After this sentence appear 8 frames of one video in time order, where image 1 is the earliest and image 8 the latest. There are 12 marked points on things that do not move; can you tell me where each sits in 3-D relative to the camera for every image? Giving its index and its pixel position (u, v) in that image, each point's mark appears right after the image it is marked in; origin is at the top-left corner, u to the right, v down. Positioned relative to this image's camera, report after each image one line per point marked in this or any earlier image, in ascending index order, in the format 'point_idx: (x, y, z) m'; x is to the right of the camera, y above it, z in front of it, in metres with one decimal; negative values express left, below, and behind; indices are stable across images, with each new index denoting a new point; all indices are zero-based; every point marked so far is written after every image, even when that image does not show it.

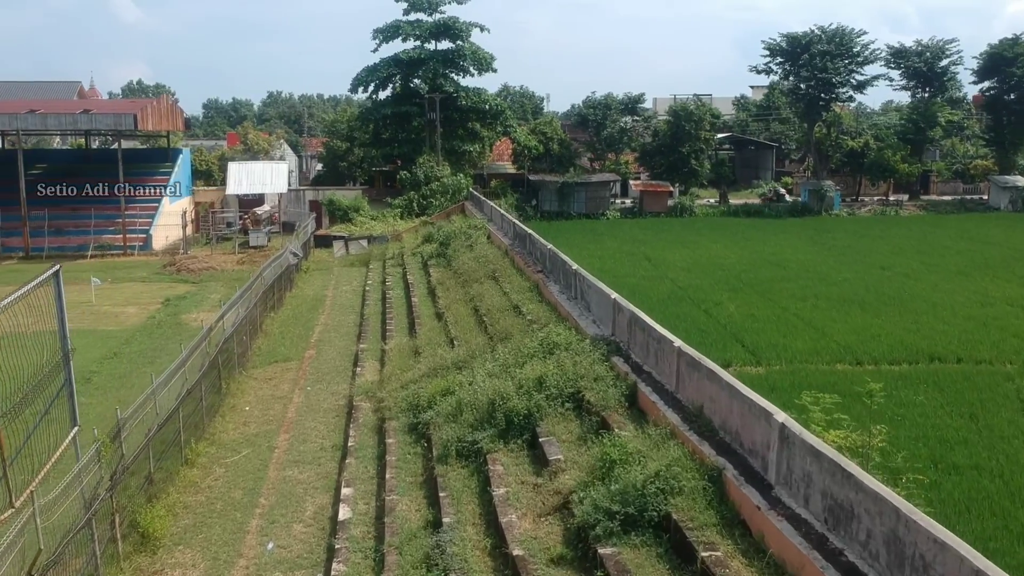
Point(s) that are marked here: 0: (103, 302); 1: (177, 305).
0: (-7.9, -0.3, +19.2) m
1: (-6.3, -0.3, +18.8) m
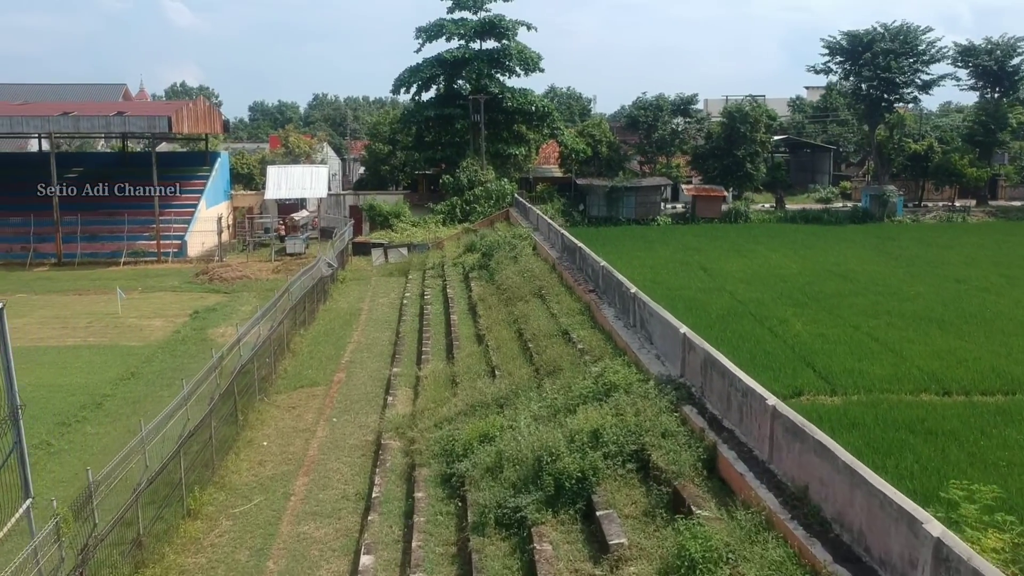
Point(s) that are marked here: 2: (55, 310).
0: (-7.0, -0.5, +18.3) m
1: (-5.5, -0.5, +17.8) m
2: (-8.7, -0.4, +18.8) m
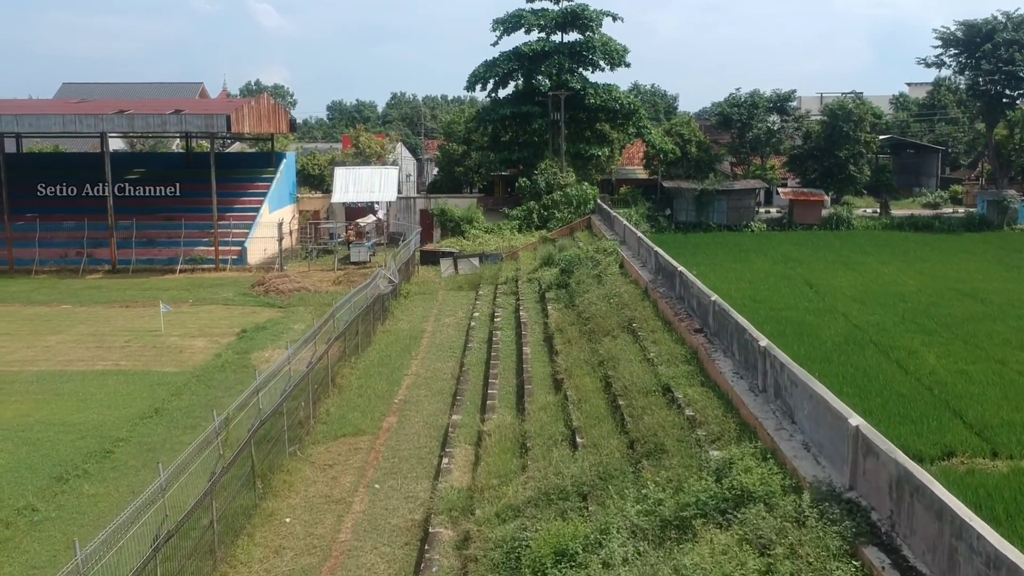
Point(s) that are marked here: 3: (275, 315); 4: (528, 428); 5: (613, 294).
0: (-5.7, -0.8, +16.7) m
1: (-4.2, -0.8, +16.1) m
2: (-7.3, -0.7, +17.2) m
3: (-4.3, -0.5, +18.2) m
4: (+0.1, -1.2, +8.5) m
5: (+1.3, -0.1, +12.2) m
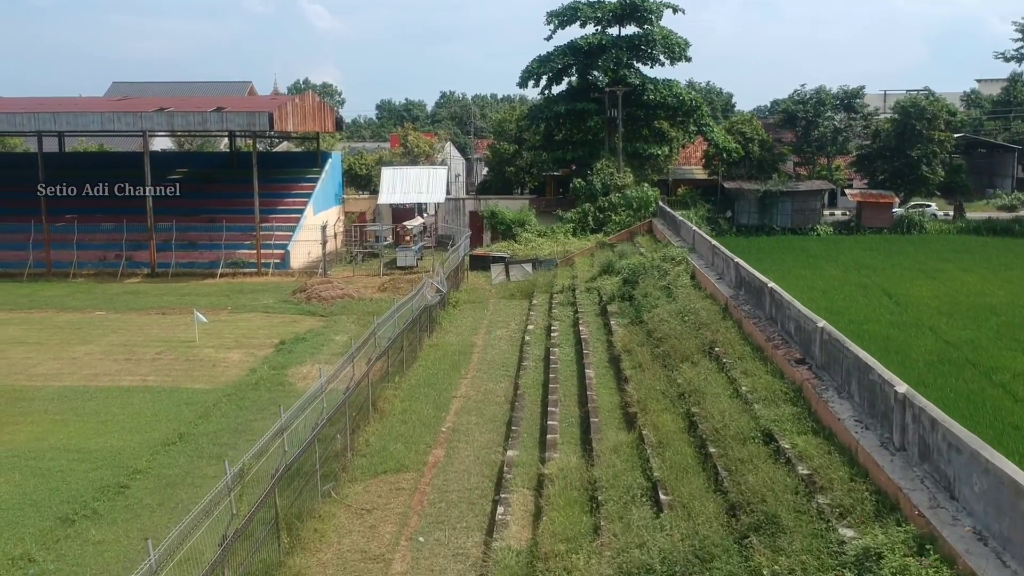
0: (-4.8, -0.9, +15.6) m
1: (-3.3, -0.9, +15.0) m
2: (-6.3, -0.8, +16.3) m
3: (-3.4, -0.6, +17.1) m
4: (+0.6, -1.4, +7.2) m
5: (+1.9, -0.2, +10.8) m
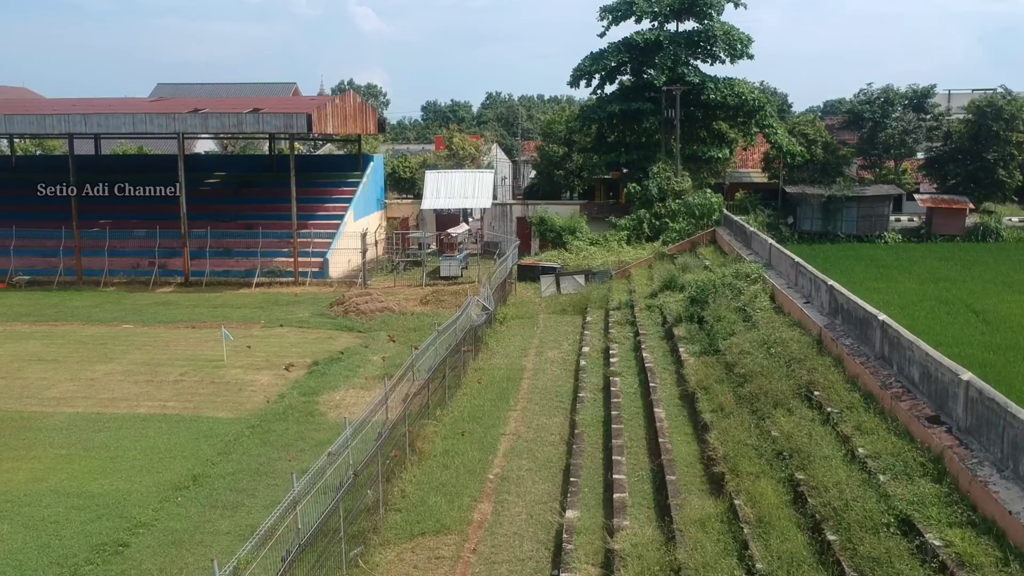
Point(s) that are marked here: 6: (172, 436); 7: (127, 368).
0: (-4.0, -1.1, +14.5) m
1: (-2.6, -1.2, +13.7) m
2: (-5.5, -1.0, +15.2) m
3: (-2.5, -0.9, +15.9) m
4: (+1.0, -1.6, +5.8) m
5: (+2.5, -0.5, +9.4) m
6: (-3.8, -1.6, +11.0) m
7: (-5.5, -1.2, +14.3) m
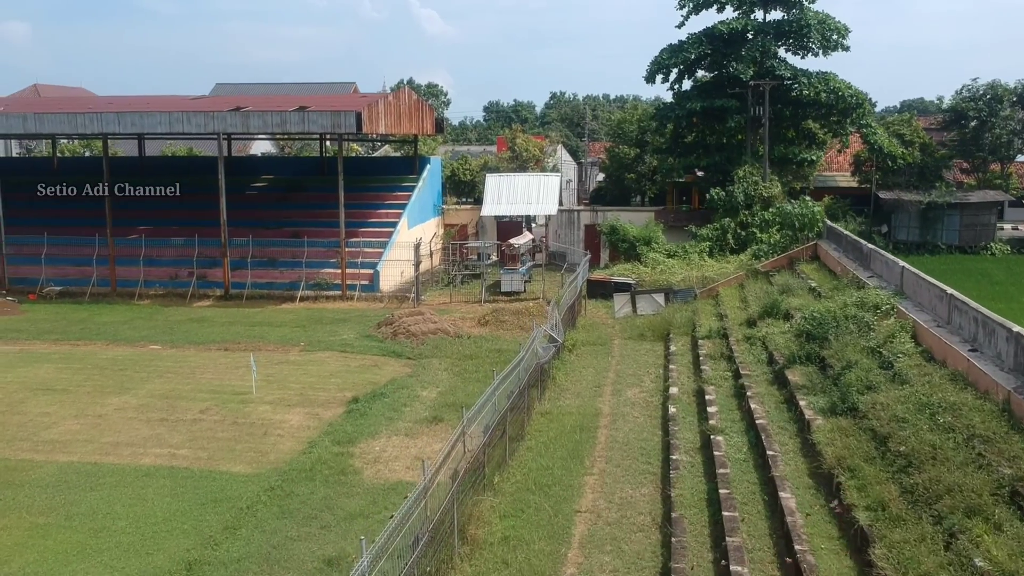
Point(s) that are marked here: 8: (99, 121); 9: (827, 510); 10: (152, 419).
0: (-3.1, -1.4, +12.6) m
1: (-1.7, -1.5, +11.8) m
2: (-4.6, -1.3, +13.4) m
3: (-1.6, -1.2, +13.9) m
4: (+1.4, -1.9, +3.6) m
5: (+3.1, -0.8, +7.1) m
6: (-3.1, -1.9, +9.1) m
7: (-4.7, -1.4, +12.5) m
8: (-8.1, +3.3, +19.5) m
9: (+2.1, -1.5, +6.8) m
10: (-4.3, -1.5, +11.7) m
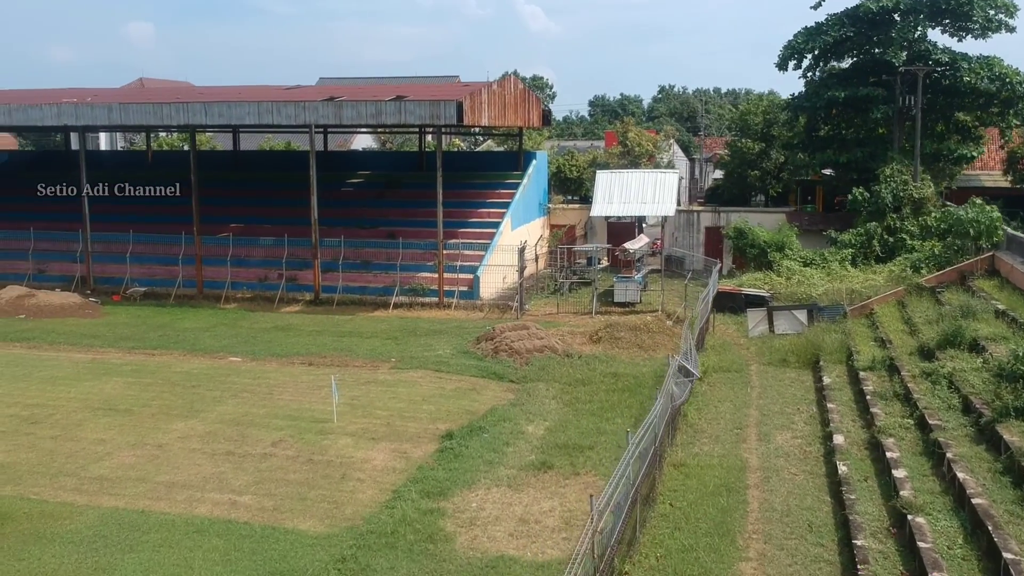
0: (-1.8, -1.5, +10.9) m
1: (-0.5, -1.6, +9.9) m
2: (-3.2, -1.4, +11.9) m
3: (-0.1, -1.3, +12.1) m
4: (+1.8, -2.2, +1.6) m
5: (+3.8, -1.1, +4.8) m
6: (-2.1, -2.1, +7.4) m
7: (-3.3, -1.5, +10.9) m
8: (-6.0, +3.3, +18.3) m
9: (+2.8, -1.7, +4.6) m
10: (-3.0, -1.7, +10.2) m
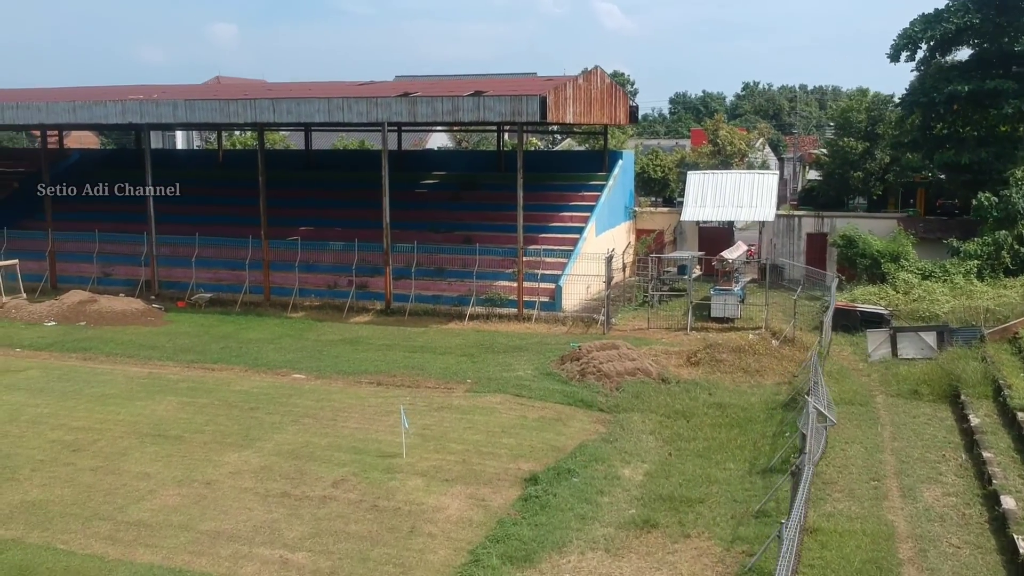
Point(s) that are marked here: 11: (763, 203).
0: (-0.9, -1.7, +9.6) m
1: (+0.3, -1.8, +8.6) m
2: (-2.2, -1.6, +10.7) m
3: (+0.9, -1.5, +10.6) m
4: (+2.0, -2.4, 0.0) m
5: (+4.3, -1.4, +3.1) m
6: (-1.5, -2.3, +6.1) m
7: (-2.4, -1.7, +9.8) m
8: (-4.5, +3.1, +17.3) m
9: (+3.3, -2.0, +3.0) m
10: (-2.2, -1.8, +9.0) m
11: (+4.9, +1.6, +19.5) m
